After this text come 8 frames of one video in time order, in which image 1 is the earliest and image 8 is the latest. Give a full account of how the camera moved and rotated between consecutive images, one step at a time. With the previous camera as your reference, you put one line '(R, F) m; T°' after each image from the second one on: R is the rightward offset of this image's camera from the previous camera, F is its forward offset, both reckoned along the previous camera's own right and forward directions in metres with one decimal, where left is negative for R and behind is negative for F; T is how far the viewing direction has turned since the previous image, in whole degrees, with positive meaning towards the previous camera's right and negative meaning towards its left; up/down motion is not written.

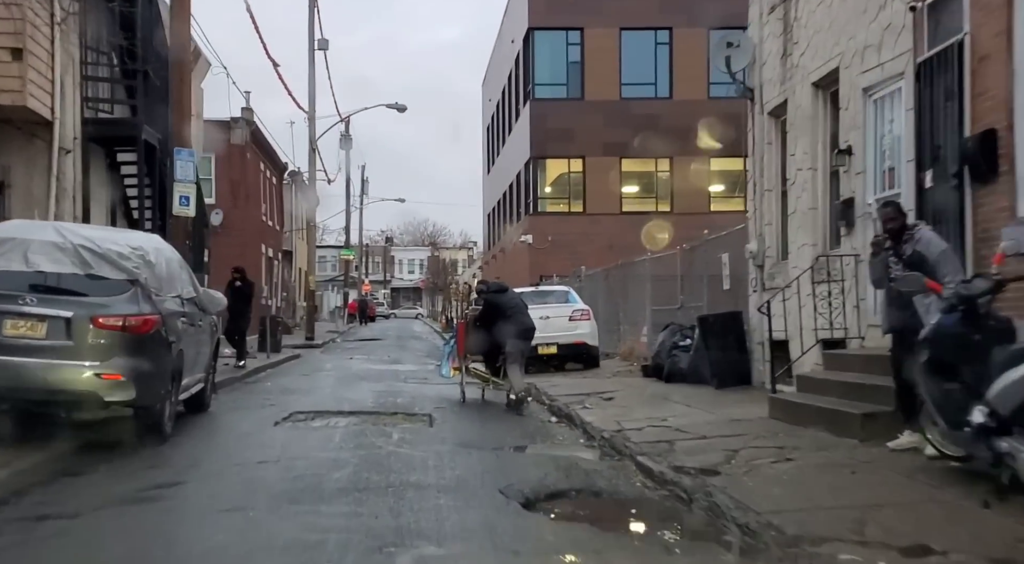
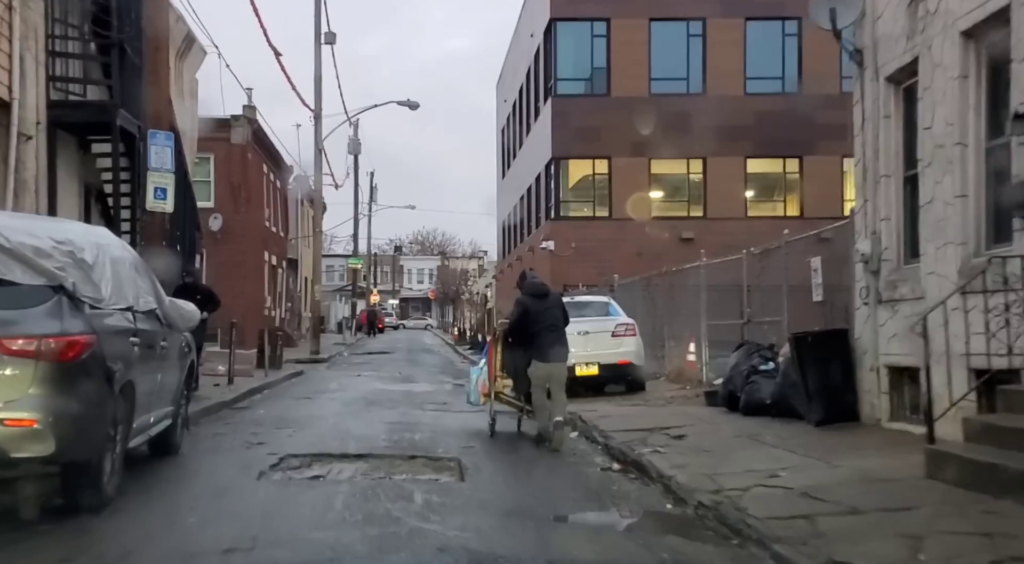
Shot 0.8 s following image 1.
(-0.4, +2.3) m; -1°
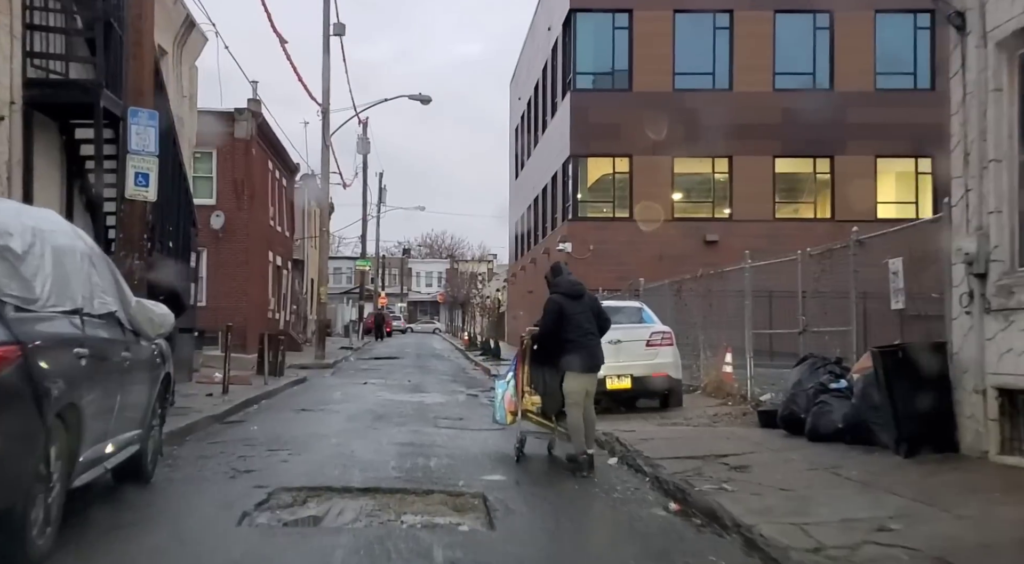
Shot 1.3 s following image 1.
(-0.2, +1.4) m; 0°
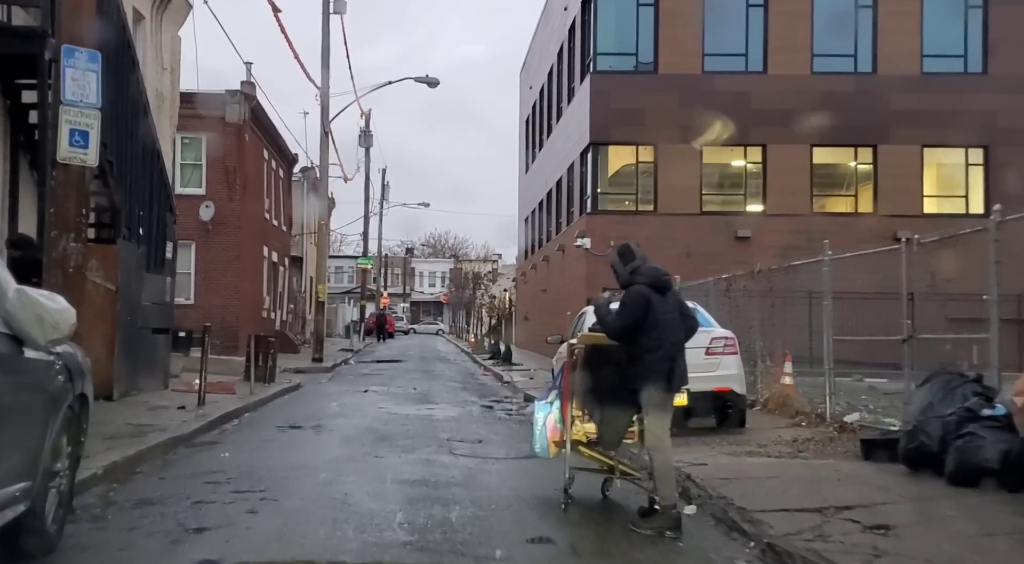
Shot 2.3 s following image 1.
(-0.3, +2.2) m; 0°
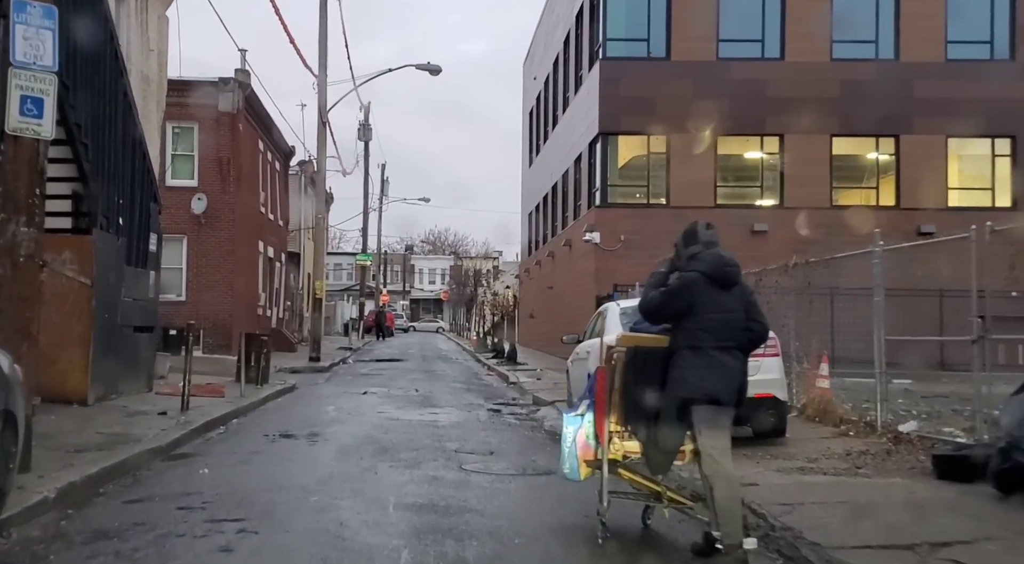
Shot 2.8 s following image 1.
(-0.2, +1.1) m; 0°
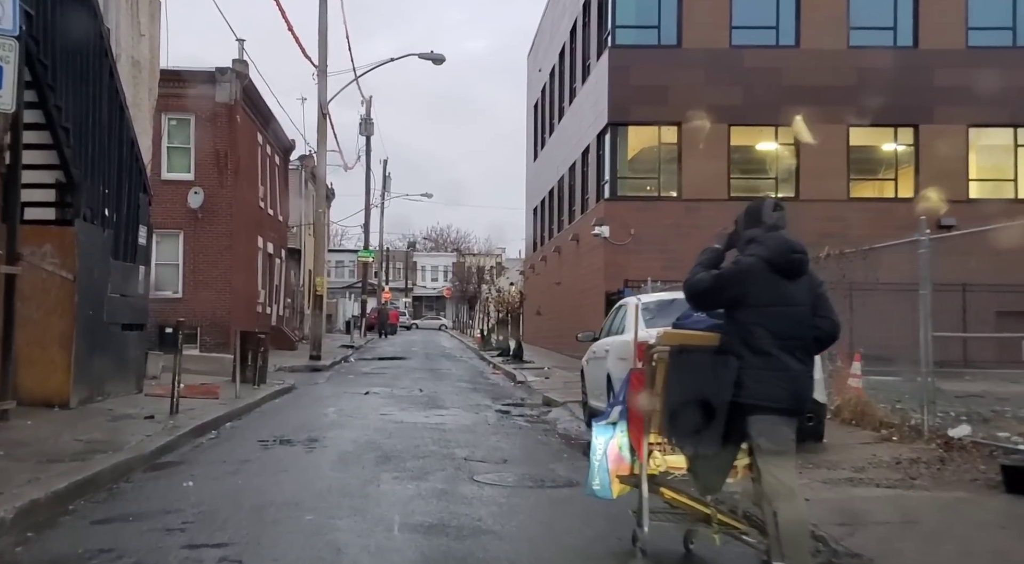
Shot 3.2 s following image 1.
(-0.1, +0.8) m; 0°
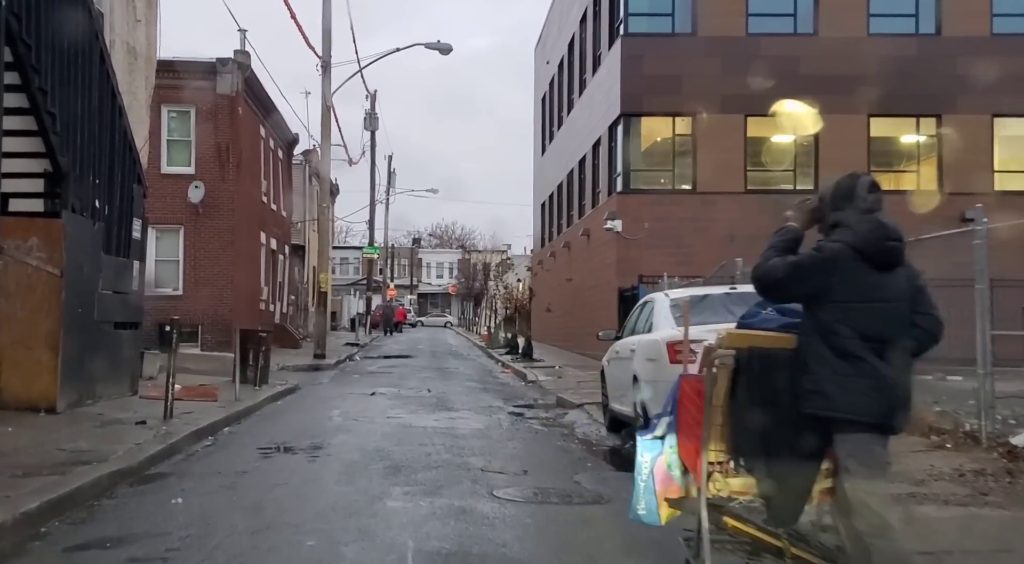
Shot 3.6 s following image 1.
(-0.1, +0.7) m; 0°
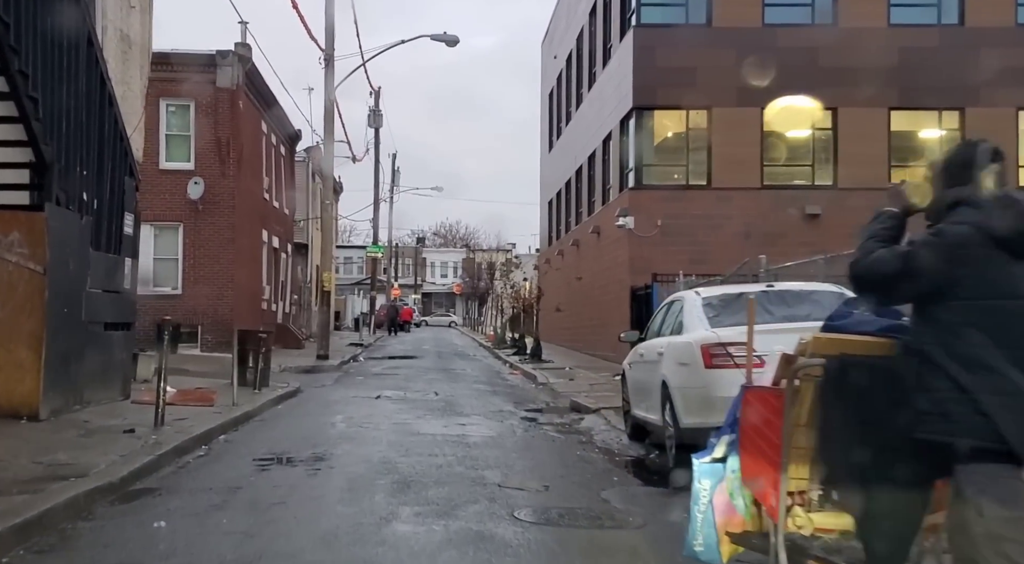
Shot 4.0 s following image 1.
(-0.1, +0.7) m; 0°
